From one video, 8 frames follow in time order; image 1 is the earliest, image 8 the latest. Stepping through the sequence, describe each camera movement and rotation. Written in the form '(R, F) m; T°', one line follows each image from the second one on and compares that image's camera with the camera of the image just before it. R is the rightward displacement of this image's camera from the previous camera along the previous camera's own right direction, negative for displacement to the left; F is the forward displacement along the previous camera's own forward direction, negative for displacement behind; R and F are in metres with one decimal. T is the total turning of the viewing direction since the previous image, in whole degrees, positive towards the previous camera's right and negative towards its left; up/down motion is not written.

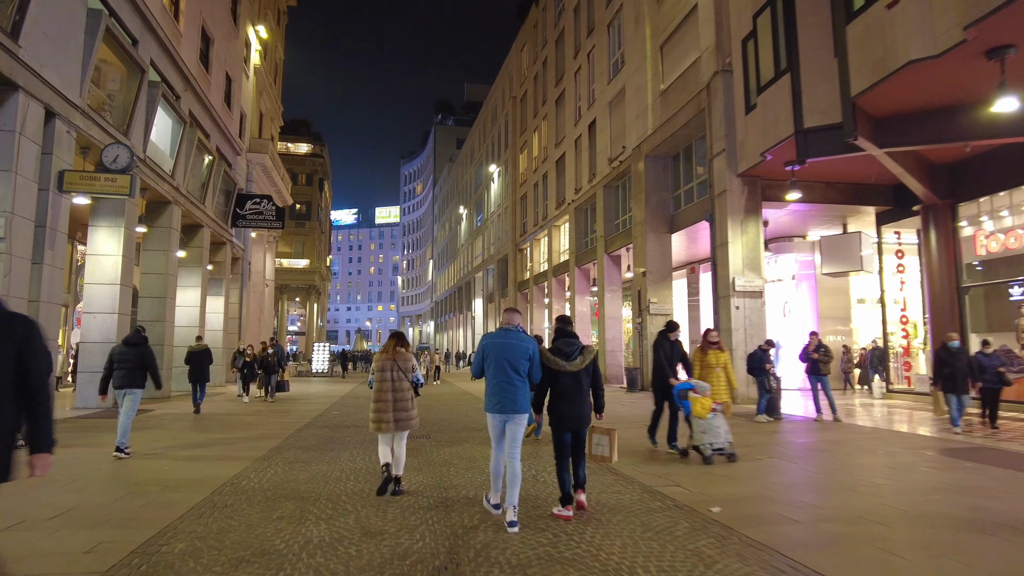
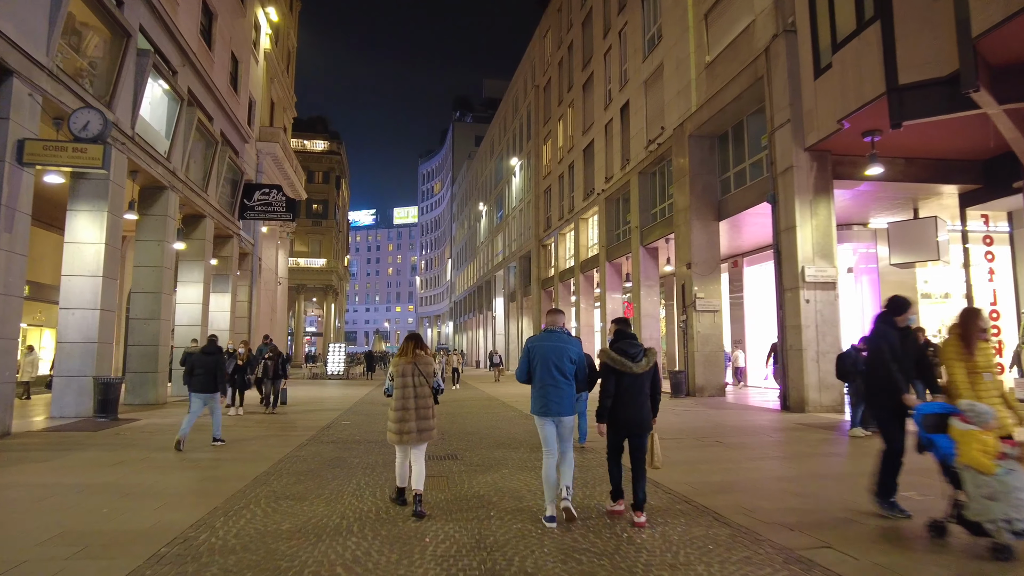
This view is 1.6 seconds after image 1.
(-0.4, +1.9) m; -2°
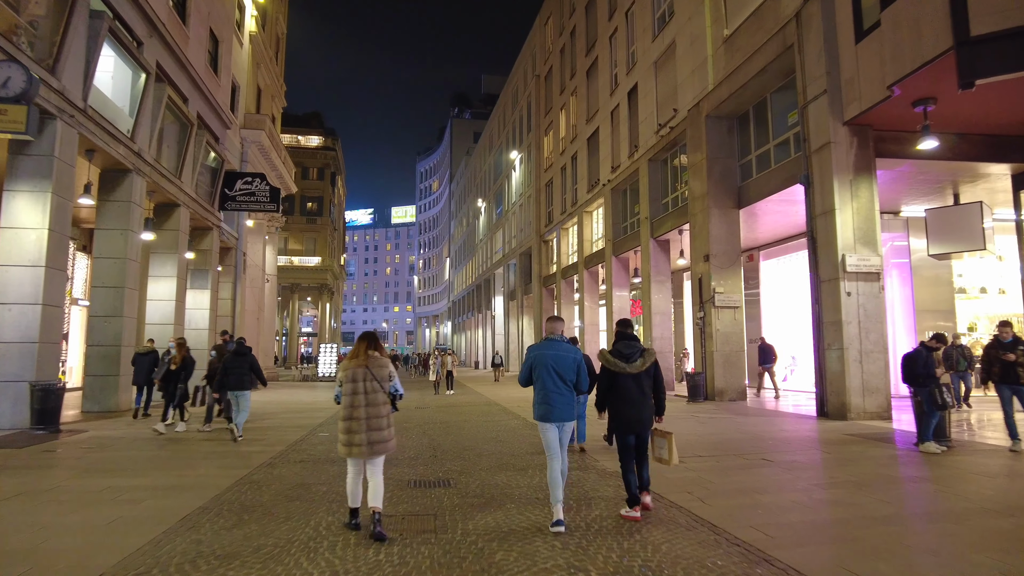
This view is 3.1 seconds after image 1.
(-0.1, +1.6) m; 0°
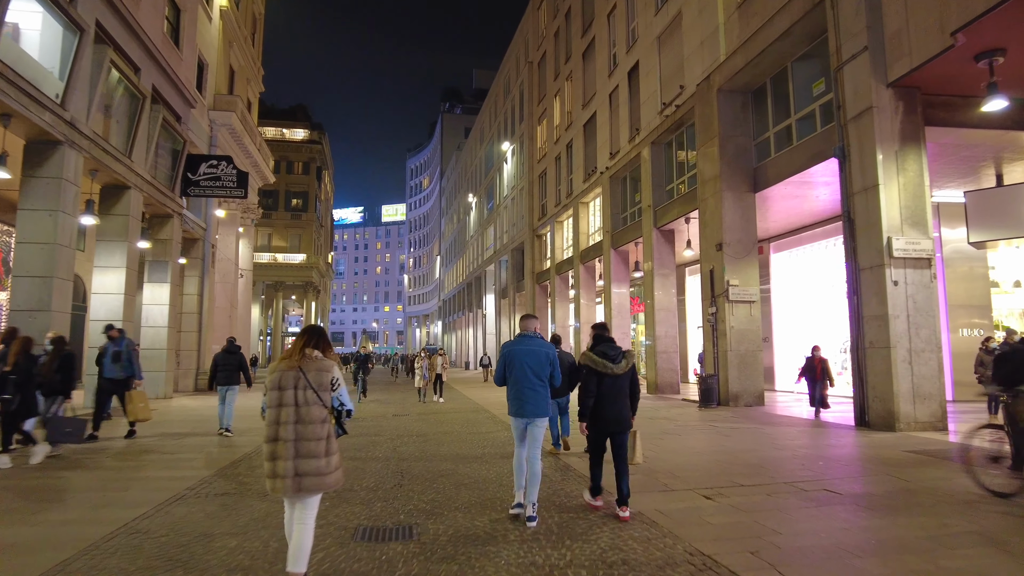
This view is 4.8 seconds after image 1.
(0.0, +1.8) m; +1°
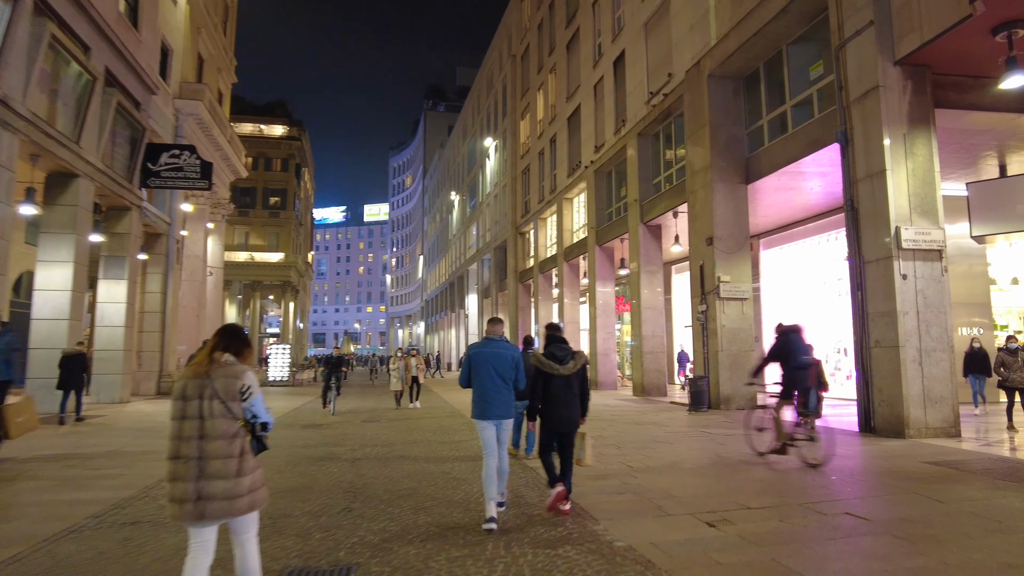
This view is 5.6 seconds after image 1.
(+0.1, +0.9) m; +1°
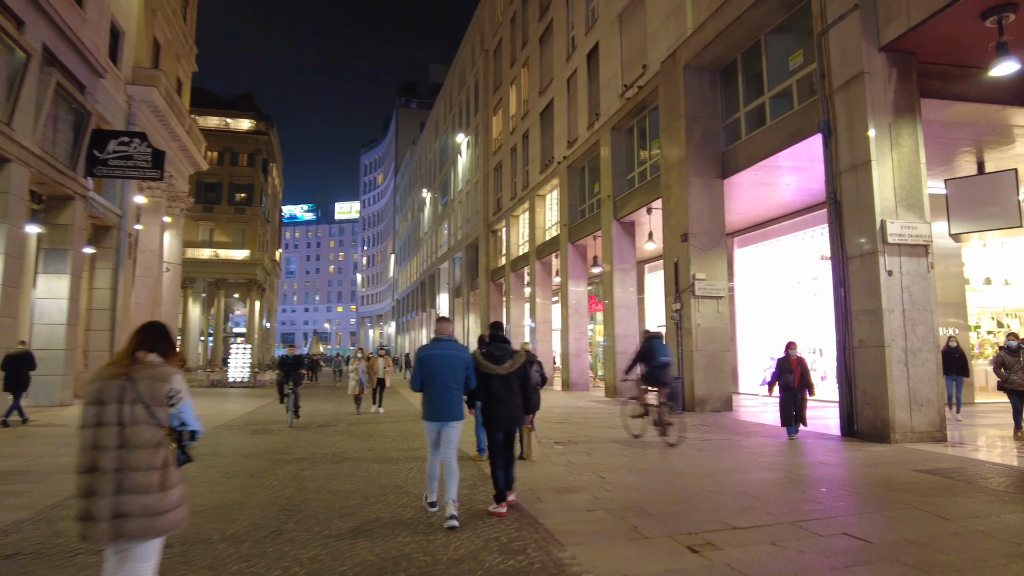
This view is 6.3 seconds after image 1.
(+0.1, +0.7) m; +2°
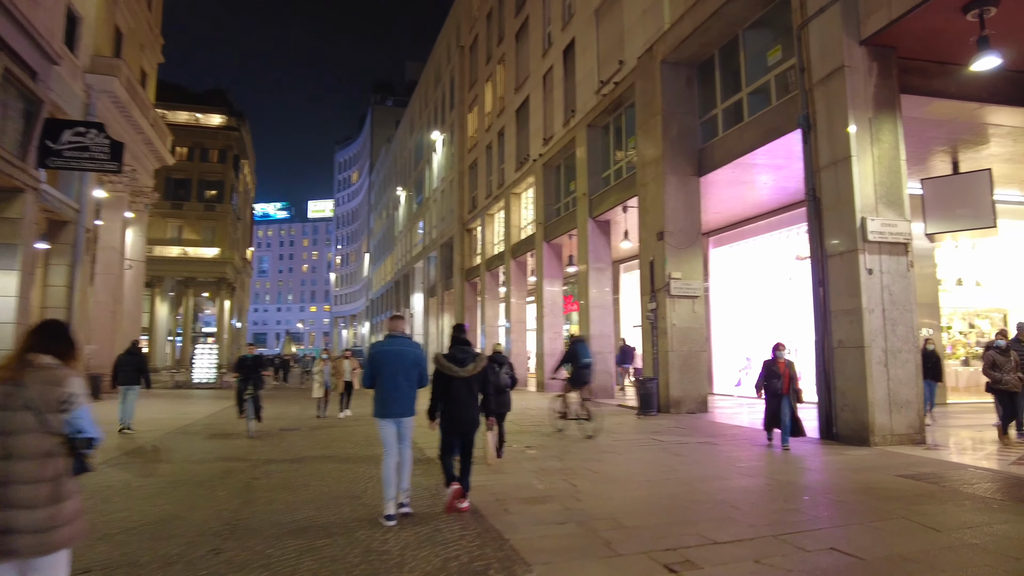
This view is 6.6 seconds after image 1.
(+0.1, +0.4) m; +2°
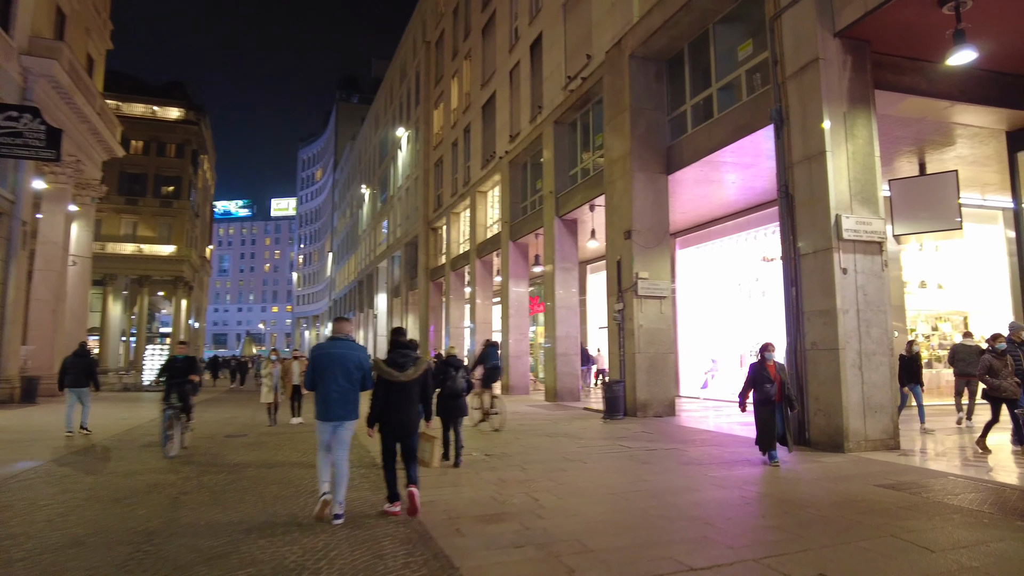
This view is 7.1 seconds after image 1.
(+0.1, +0.5) m; +3°
